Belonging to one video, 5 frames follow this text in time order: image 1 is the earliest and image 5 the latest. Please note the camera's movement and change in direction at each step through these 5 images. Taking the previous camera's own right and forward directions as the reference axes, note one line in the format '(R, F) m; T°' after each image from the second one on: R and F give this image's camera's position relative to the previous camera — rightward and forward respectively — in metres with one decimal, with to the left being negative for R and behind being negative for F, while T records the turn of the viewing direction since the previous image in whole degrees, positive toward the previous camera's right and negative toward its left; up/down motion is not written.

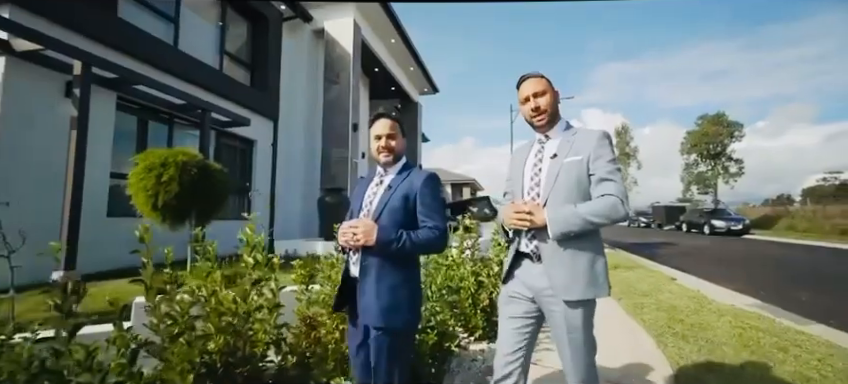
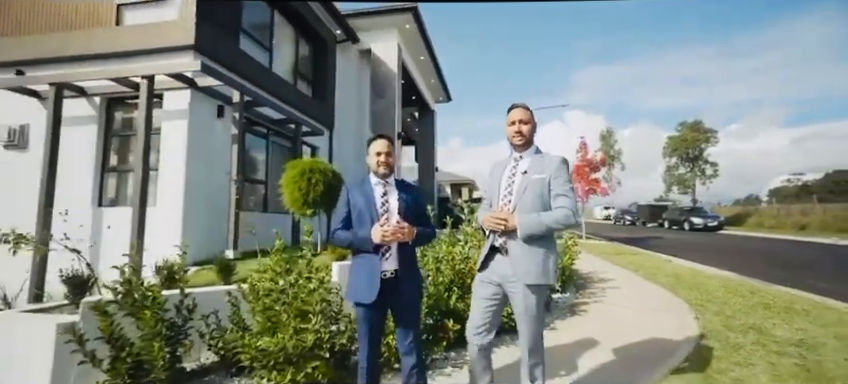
(-0.5, -0.6) m; +2°
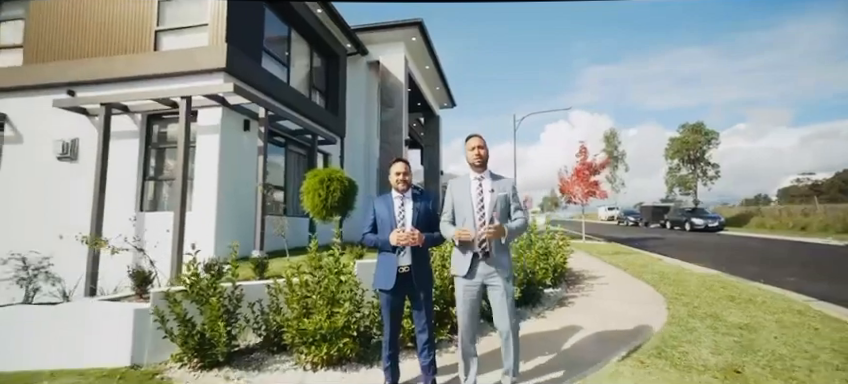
(0.0, -0.2) m; -1°
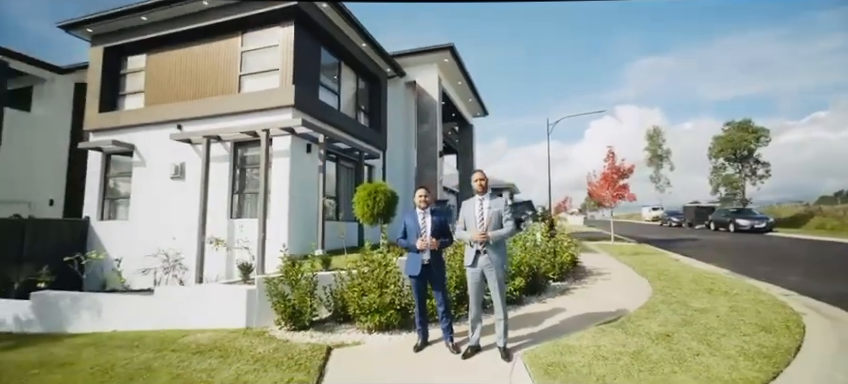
(+0.1, -0.5) m; -6°
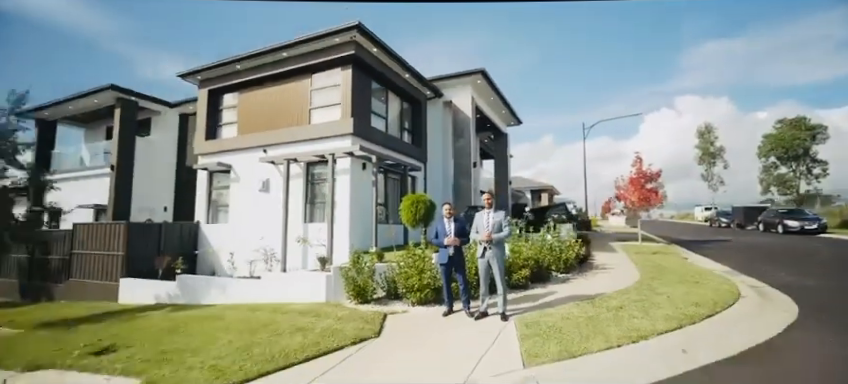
(+0.1, -0.7) m; -6°
